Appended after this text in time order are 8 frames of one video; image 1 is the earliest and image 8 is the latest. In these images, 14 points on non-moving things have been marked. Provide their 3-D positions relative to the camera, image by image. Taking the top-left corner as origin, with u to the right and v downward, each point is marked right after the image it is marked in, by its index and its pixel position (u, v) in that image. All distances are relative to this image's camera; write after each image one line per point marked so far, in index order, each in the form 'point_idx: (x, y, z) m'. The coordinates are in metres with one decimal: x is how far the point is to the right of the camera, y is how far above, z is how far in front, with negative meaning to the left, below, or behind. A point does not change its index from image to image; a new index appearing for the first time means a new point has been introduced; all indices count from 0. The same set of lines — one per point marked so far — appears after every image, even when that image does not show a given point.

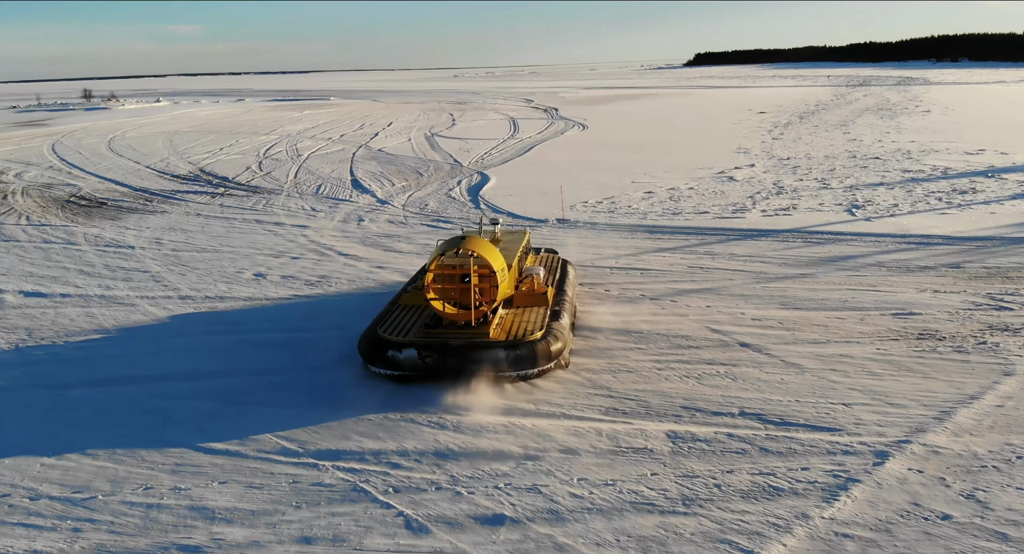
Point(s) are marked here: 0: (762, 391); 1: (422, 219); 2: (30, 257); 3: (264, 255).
0: (+2.2, -1.0, +8.6) m
1: (-1.8, +1.2, +19.2) m
2: (-8.2, +0.3, +16.9) m
3: (-4.0, +0.4, +16.1) m
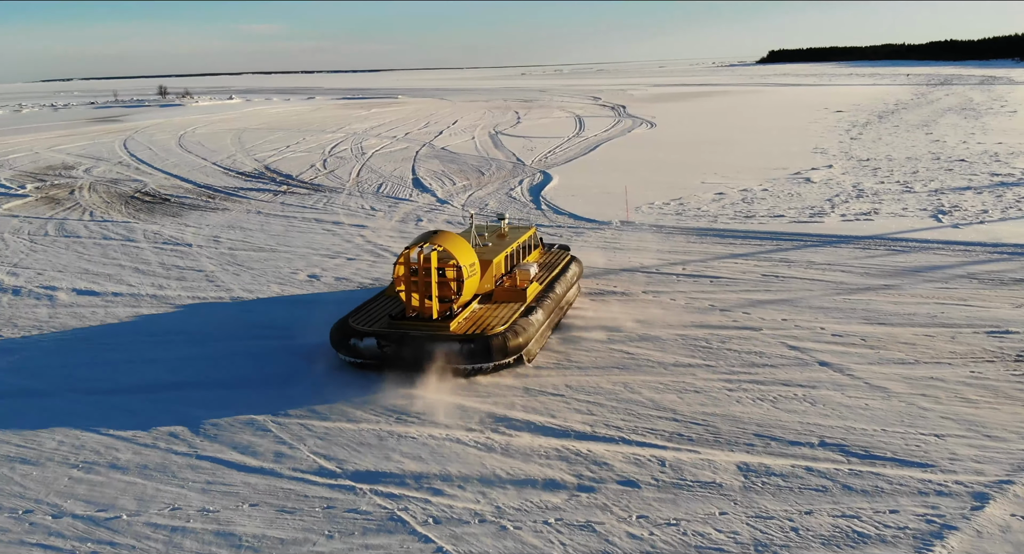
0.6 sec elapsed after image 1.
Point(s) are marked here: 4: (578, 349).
0: (+2.6, -1.1, +7.8) m
1: (-0.6, +1.1, +18.7) m
2: (-7.1, +0.4, +16.8) m
3: (-3.1, +0.4, +15.7) m
4: (+0.6, -0.7, +9.9) m
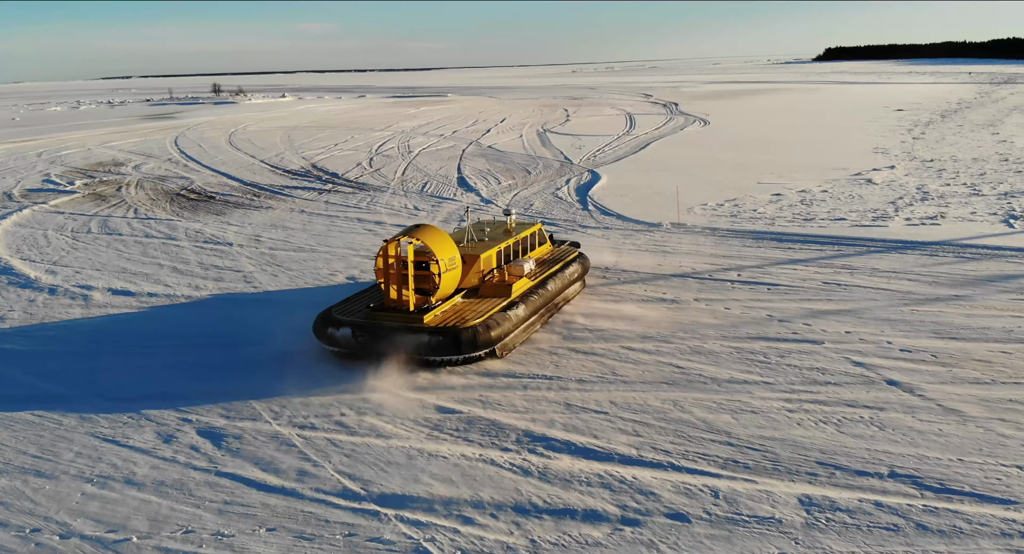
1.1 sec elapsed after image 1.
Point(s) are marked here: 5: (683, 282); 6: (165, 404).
0: (+2.9, -1.2, +7.1) m
1: (+0.3, +1.1, +18.1) m
2: (-6.4, +0.4, +16.5) m
3: (-2.4, +0.3, +15.3) m
4: (+1.0, -0.8, +9.3) m
5: (+2.1, -0.1, +12.5) m
6: (-3.1, -1.1, +8.8) m
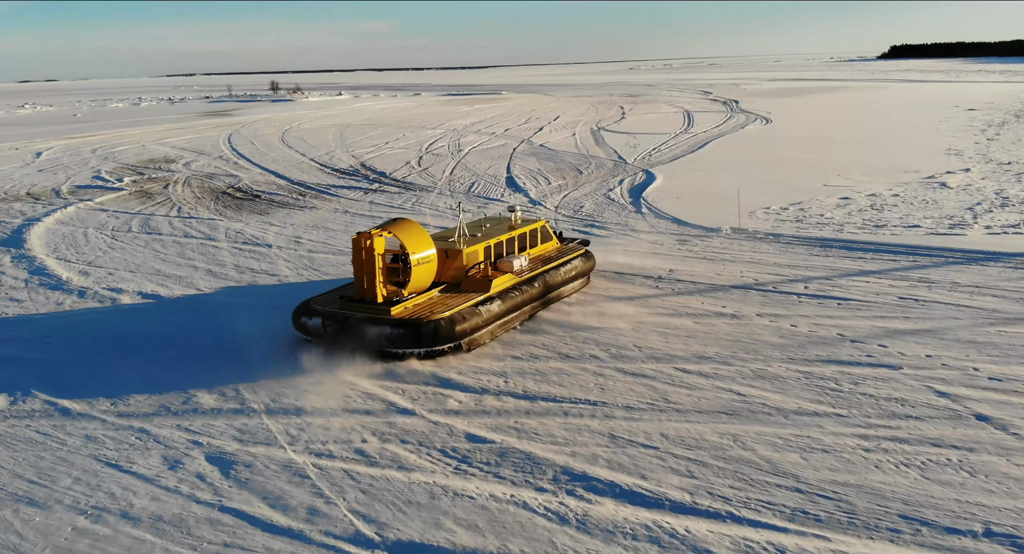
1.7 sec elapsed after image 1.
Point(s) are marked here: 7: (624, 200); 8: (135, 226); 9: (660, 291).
0: (+3.1, -1.4, +6.2) m
1: (+1.1, +1.0, +17.3) m
2: (-5.6, +0.4, +16.0) m
3: (-1.7, +0.3, +14.6) m
4: (+1.4, -0.9, +8.4) m
5: (+2.7, -0.2, +11.5) m
6: (-2.7, -1.2, +8.1) m
7: (+2.2, +1.5, +19.5) m
8: (-7.1, +0.9, +18.8) m
9: (+1.8, -0.2, +11.9) m
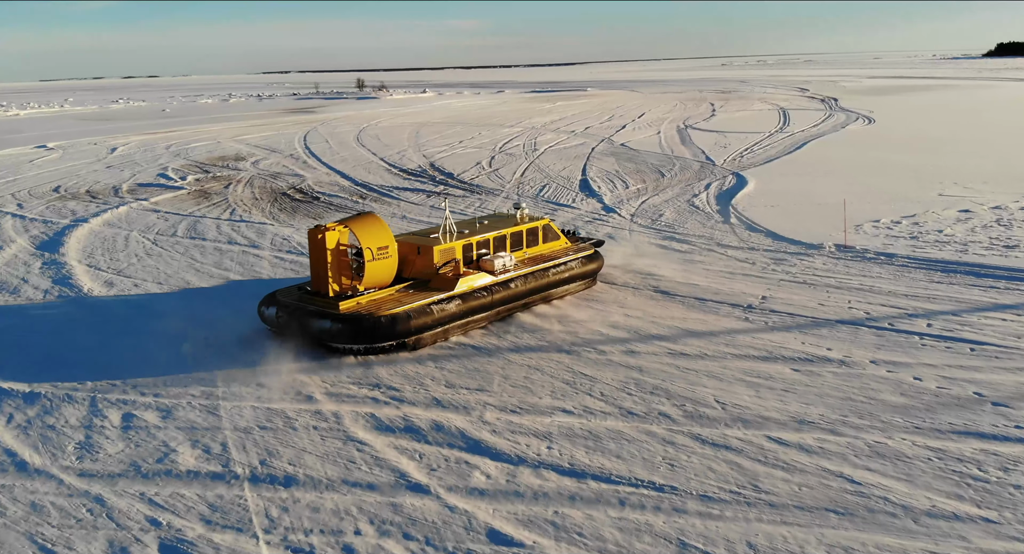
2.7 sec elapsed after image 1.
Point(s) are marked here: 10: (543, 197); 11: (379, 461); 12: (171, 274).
0: (+3.2, -1.7, +4.1) m
1: (+2.2, +0.7, +15.4) m
2: (-4.6, +0.2, +14.7) m
3: (-0.8, 0.0, +13.0) m
4: (+1.7, -1.2, +6.5) m
5: (+3.2, -0.5, +9.5) m
6: (-2.5, -1.4, +6.6) m
7: (+3.5, +1.2, +17.5) m
8: (-5.9, +0.8, +17.6) m
9: (+2.4, -0.5, +9.9) m
10: (+0.6, +1.6, +19.7) m
11: (-0.9, -1.3, +6.8) m
12: (-4.8, +0.1, +14.0) m
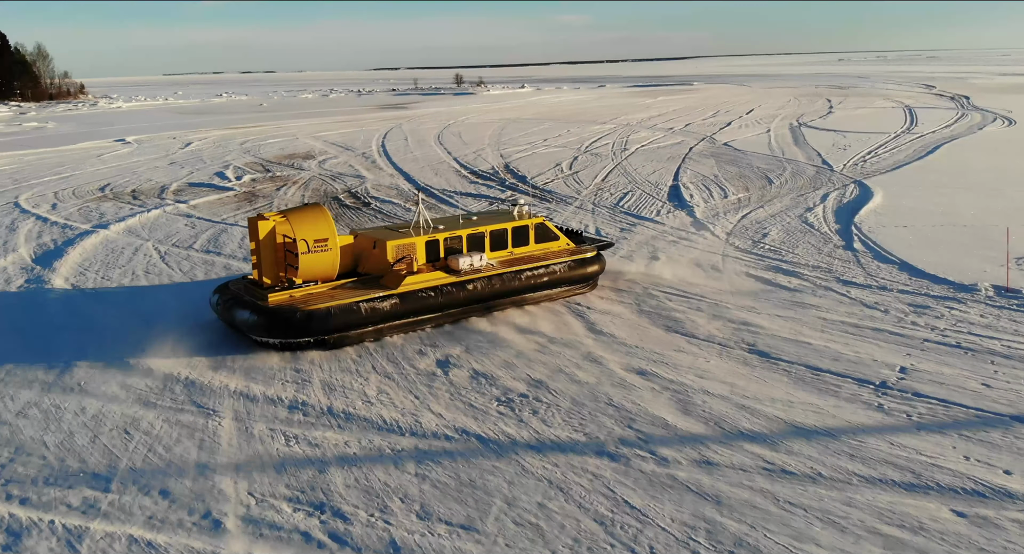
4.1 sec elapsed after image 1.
0: (+2.7, -2.2, +1.0) m
1: (+3.0, +0.2, +12.3) m
2: (-3.8, -0.1, +12.4) m
3: (-0.3, -0.4, +10.2) m
4: (+1.5, -1.7, +3.5) m
5: (+3.4, -1.0, +6.4) m
6: (-2.6, -1.8, +4.1) m
7: (+4.5, +0.7, +14.2) m
8: (-4.8, +0.6, +15.3) m
9: (+2.5, -1.0, +6.9) m
10: (+1.9, +1.2, +16.8) m
11: (-1.0, -1.7, +4.1) m
12: (-4.1, -0.2, +11.6) m
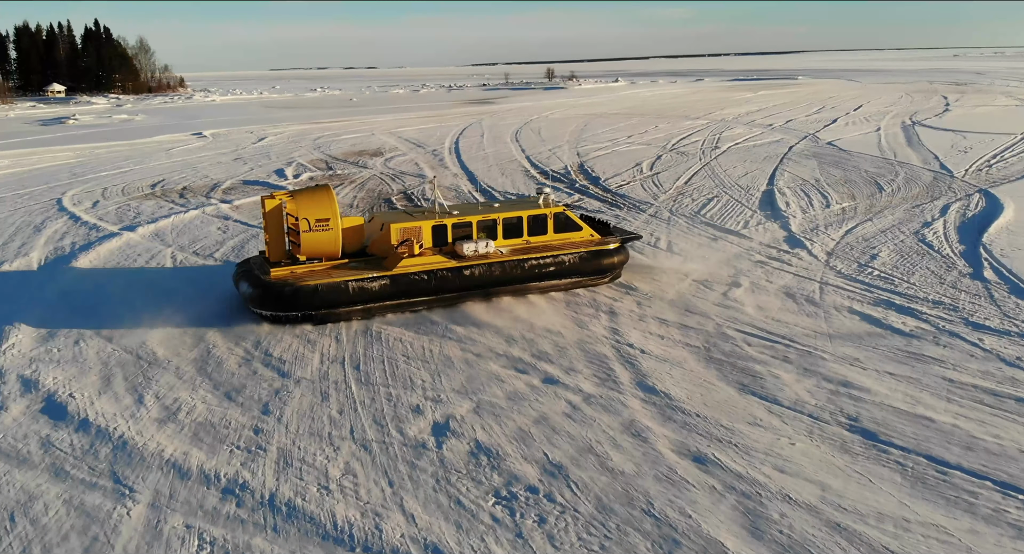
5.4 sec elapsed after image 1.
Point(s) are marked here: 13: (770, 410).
0: (+2.1, -2.6, -1.2) m
1: (+3.5, -0.2, +10.0) m
2: (-3.3, -0.3, +10.7) m
3: (0.0, -0.7, +8.2) m
4: (+1.1, -2.0, +1.5) m
5: (+3.3, -1.4, +4.1) m
6: (-2.9, -2.0, +2.4) m
7: (+5.2, +0.3, +11.8) m
8: (-4.0, +0.4, +13.8) m
9: (+2.5, -1.3, +4.7) m
10: (+2.8, +0.9, +14.6) m
11: (-1.3, -2.0, +2.3) m
12: (-3.7, -0.4, +10.0) m
13: (+1.7, -0.9, +6.7) m
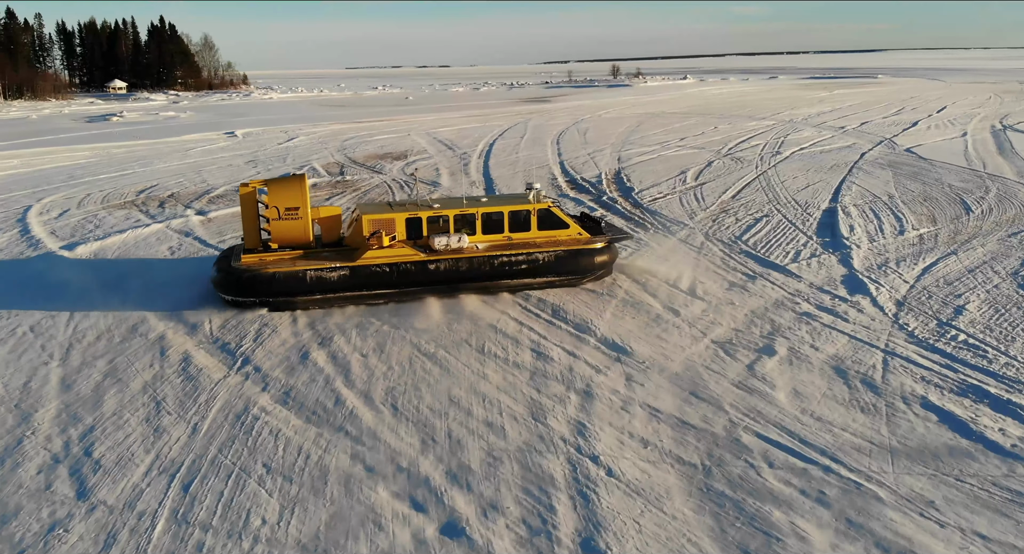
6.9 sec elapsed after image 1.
0: (+0.9, -3.1, -3.8) m
1: (+3.1, -0.7, +7.2) m
2: (-3.6, -0.7, +8.4) m
3: (-0.5, -1.1, +5.7) m
4: (+0.1, -2.5, -1.1) m
5: (+2.4, -1.9, +1.4) m
6: (-3.9, -2.5, +0.1) m
7: (+4.9, -0.2, +8.9) m
8: (-4.1, 0.0, +11.5) m
9: (+1.7, -1.8, +2.0) m
10: (+2.8, +0.4, +11.8) m
11: (-2.3, -2.4, -0.2) m
12: (-4.1, -0.8, +7.7) m
13: (+1.1, -1.4, +4.0) m
